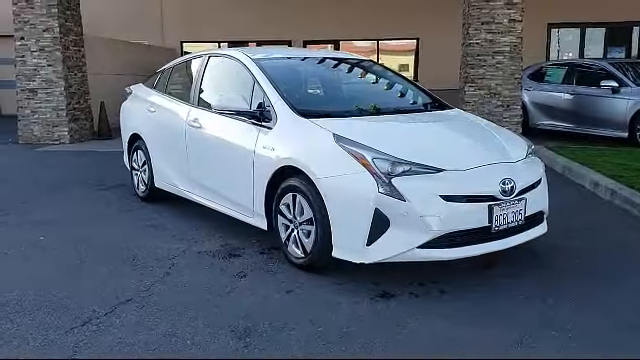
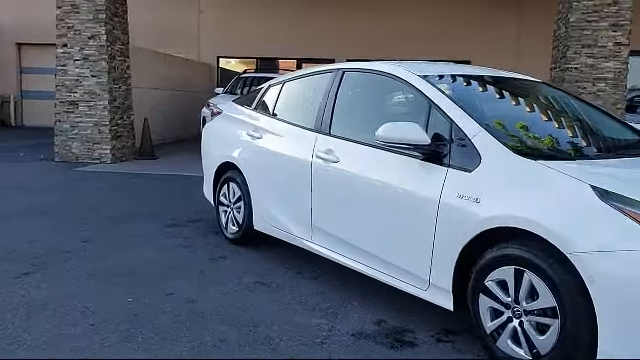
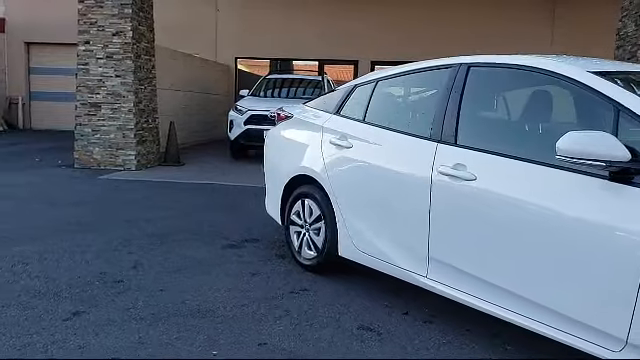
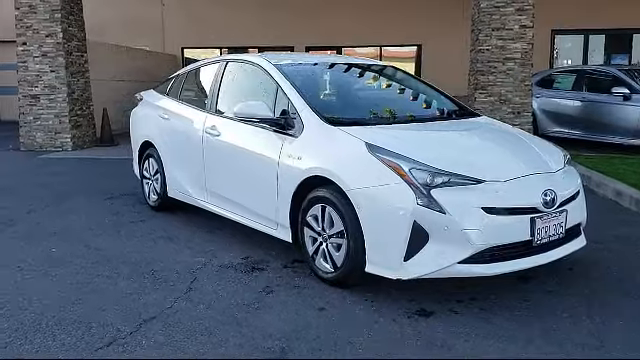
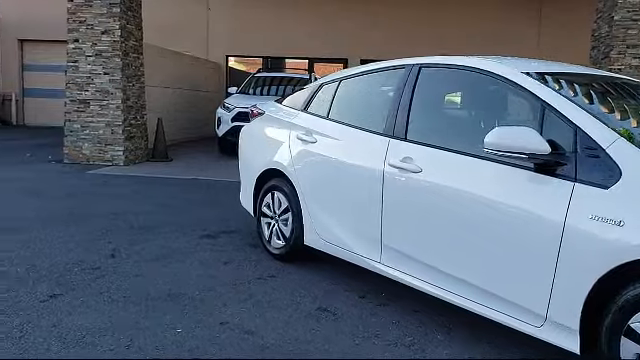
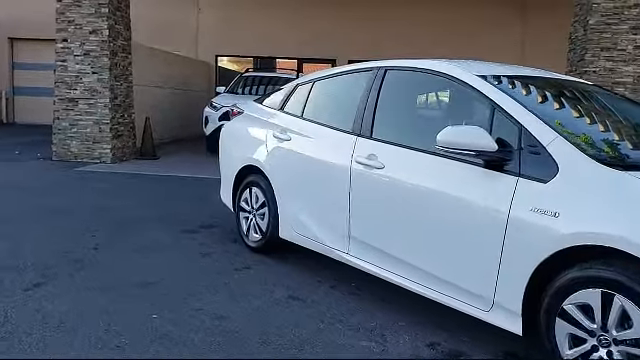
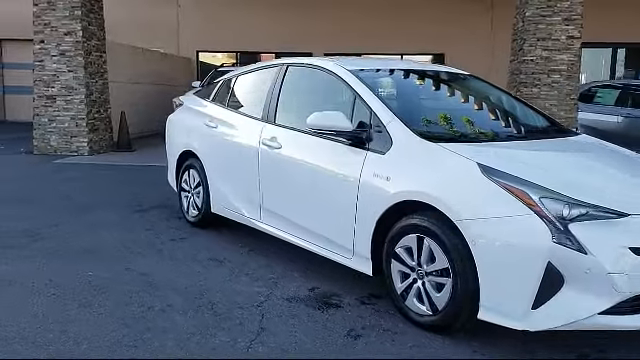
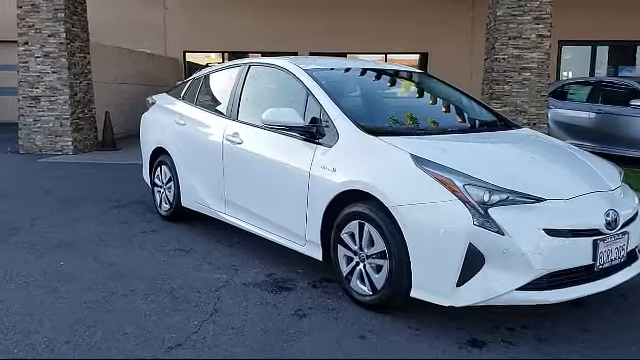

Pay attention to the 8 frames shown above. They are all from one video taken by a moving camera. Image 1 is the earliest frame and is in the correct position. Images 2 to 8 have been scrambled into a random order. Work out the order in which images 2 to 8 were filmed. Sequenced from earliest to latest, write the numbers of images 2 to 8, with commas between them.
4, 8, 7, 2, 6, 5, 3
